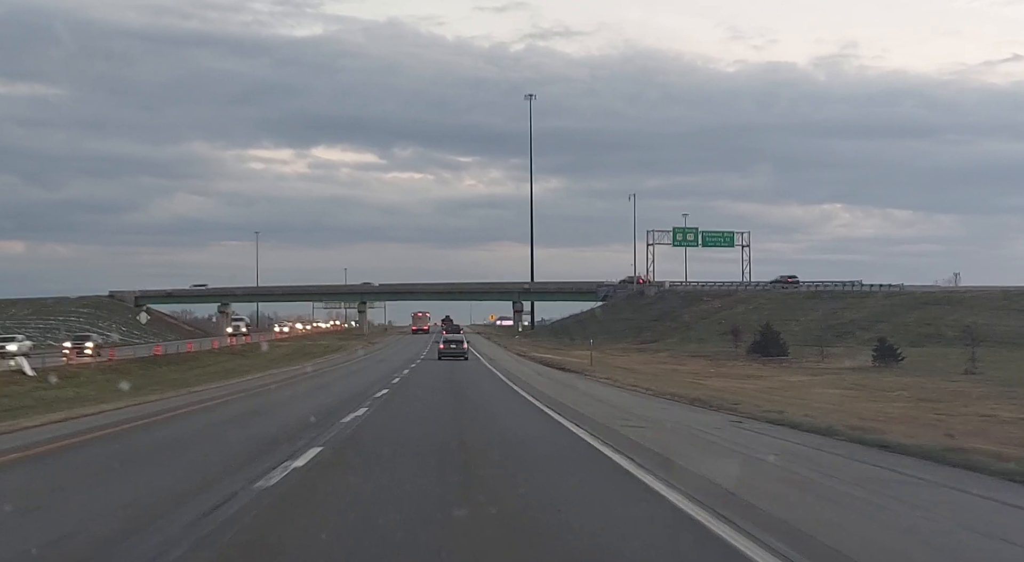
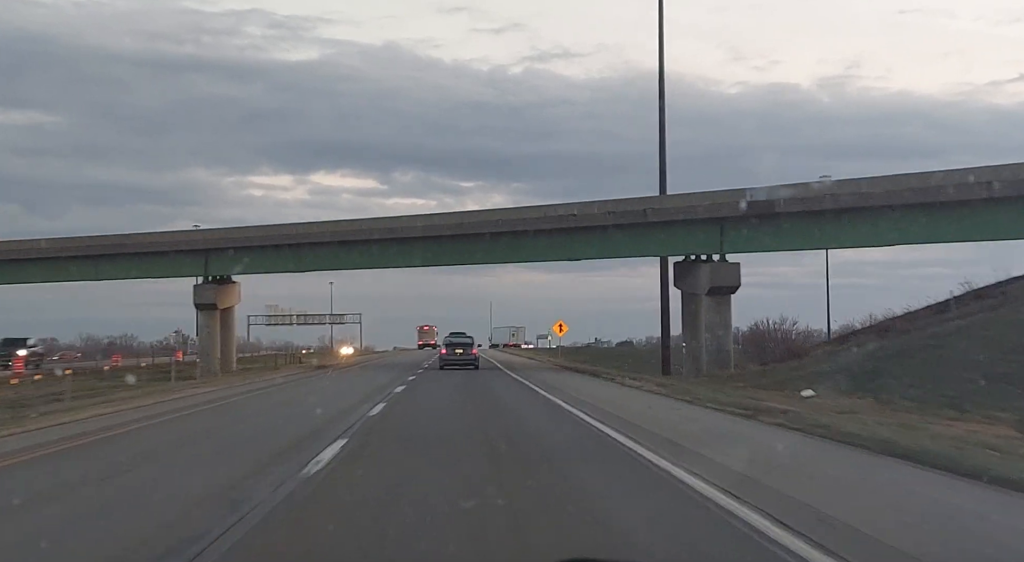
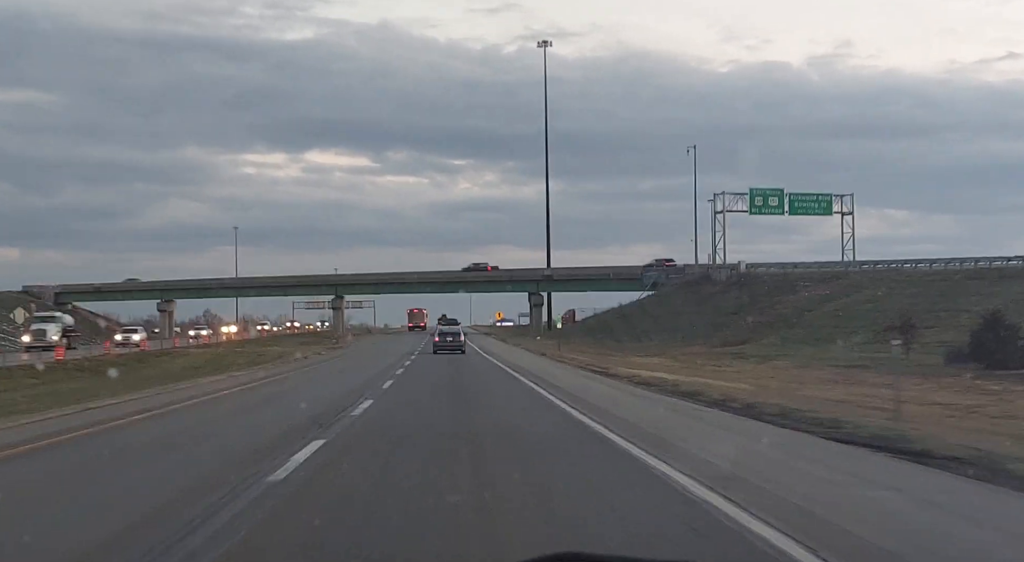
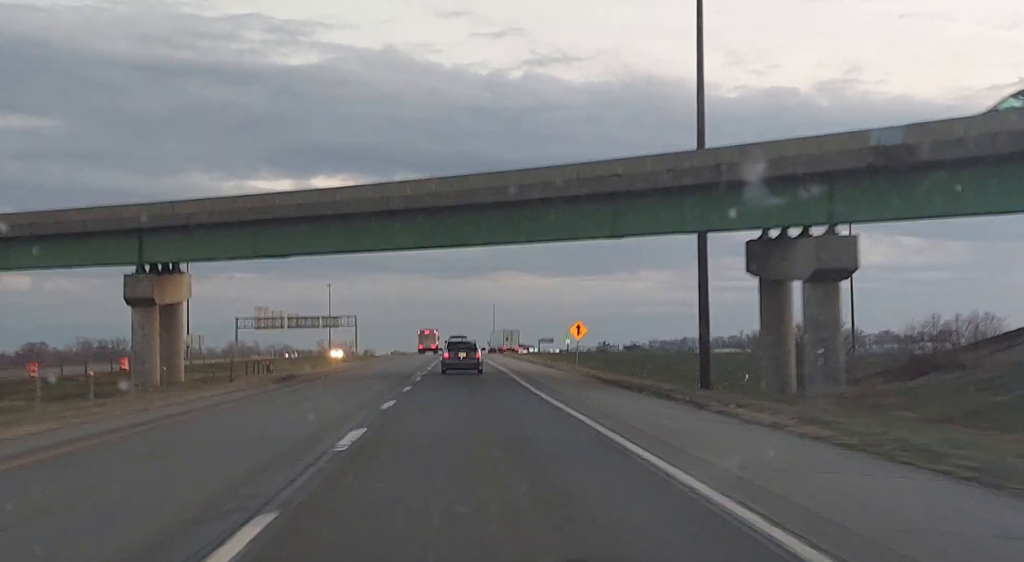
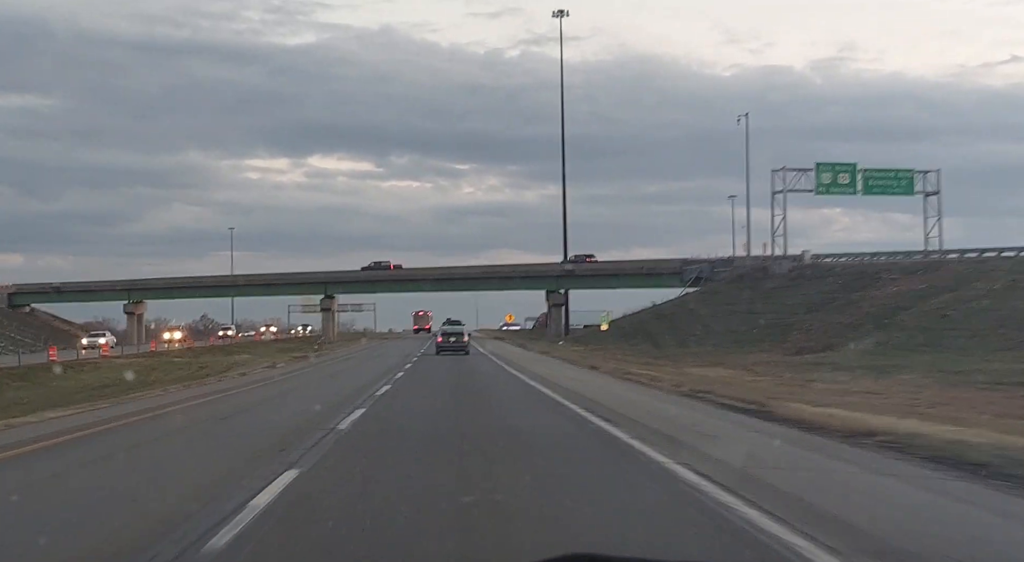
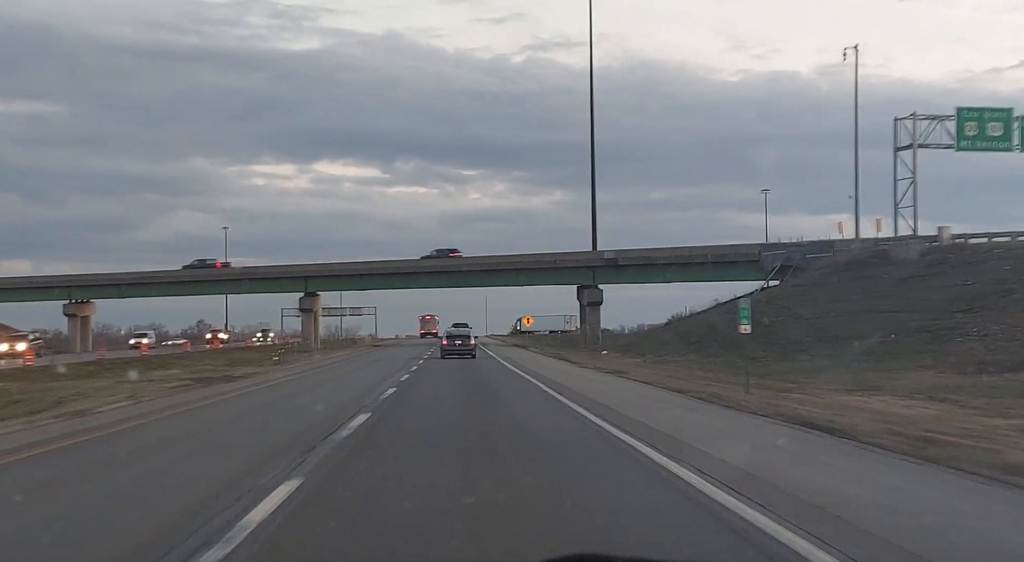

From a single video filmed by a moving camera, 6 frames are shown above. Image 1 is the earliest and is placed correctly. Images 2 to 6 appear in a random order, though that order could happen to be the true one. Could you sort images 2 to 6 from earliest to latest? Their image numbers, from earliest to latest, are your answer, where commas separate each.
3, 5, 6, 2, 4
